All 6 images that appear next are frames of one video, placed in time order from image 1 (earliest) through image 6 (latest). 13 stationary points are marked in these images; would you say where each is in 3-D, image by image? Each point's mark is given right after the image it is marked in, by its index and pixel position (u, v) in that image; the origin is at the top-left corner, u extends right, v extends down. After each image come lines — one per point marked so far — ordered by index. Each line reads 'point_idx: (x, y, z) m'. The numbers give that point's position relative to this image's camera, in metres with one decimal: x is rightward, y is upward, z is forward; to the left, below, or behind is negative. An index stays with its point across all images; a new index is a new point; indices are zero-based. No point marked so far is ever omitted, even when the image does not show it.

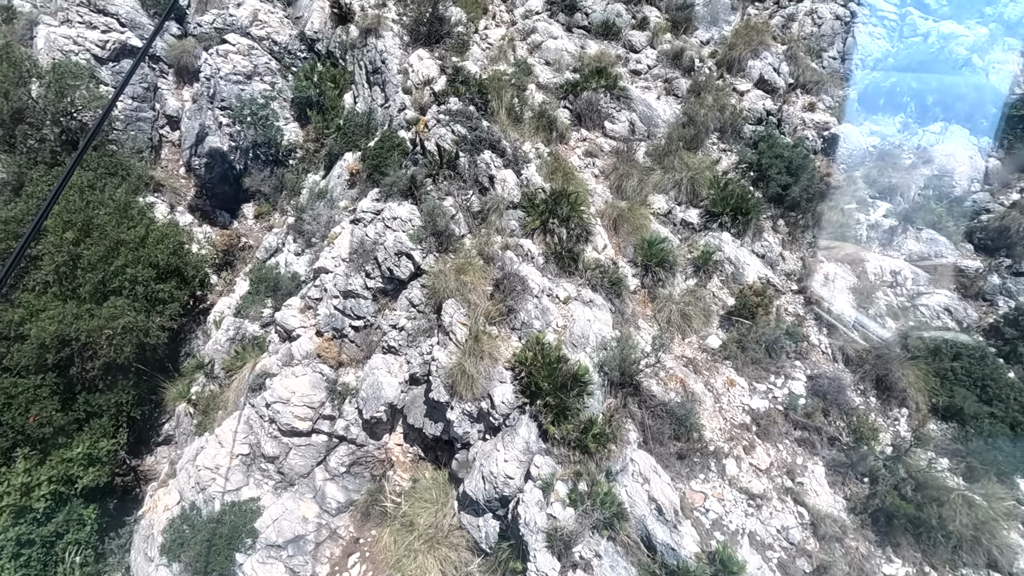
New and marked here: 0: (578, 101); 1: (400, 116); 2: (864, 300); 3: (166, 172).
0: (+1.2, +3.3, +9.5) m
1: (-1.8, +2.7, +8.7) m
2: (+4.9, -0.2, +7.4) m
3: (-6.7, +2.2, +10.4) m
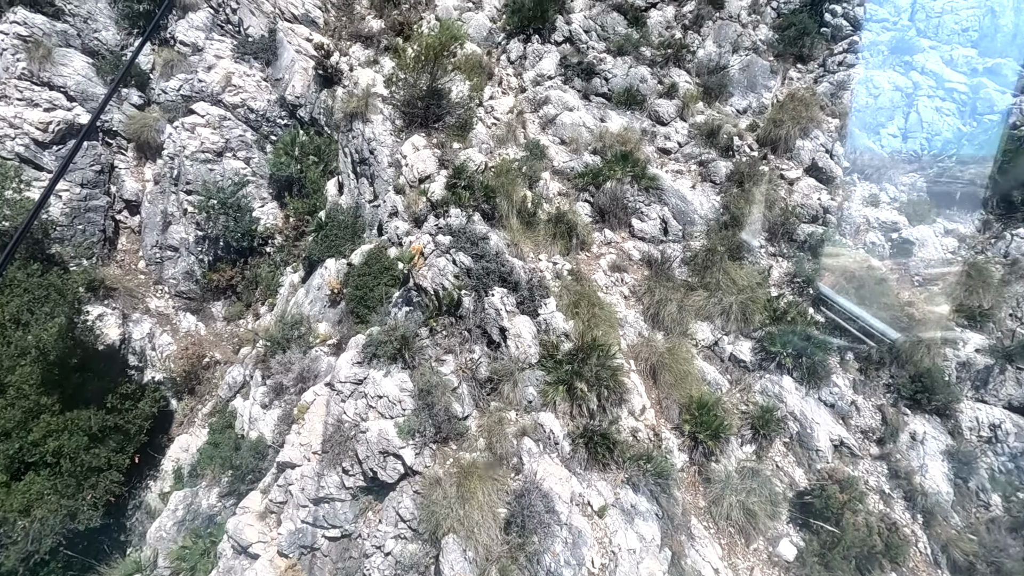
0: (+1.3, +1.4, +8.1) m
1: (-1.6, +0.9, +7.3) m
2: (+5.0, -2.0, +6.0) m
3: (-6.5, +0.3, +9.0) m
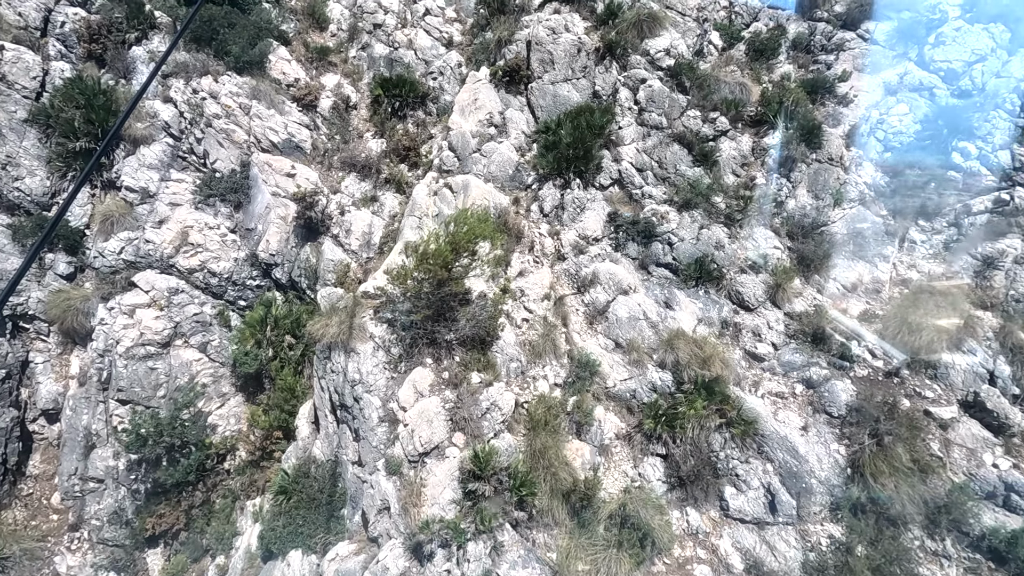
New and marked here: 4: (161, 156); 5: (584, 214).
0: (+1.8, -1.7, +5.7) m
1: (-1.2, -2.2, +5.0) m
2: (+5.4, -5.1, +3.5) m
3: (-6.1, -2.8, +6.8) m
4: (-5.5, +2.0, +8.4) m
5: (+1.1, +1.1, +7.8) m
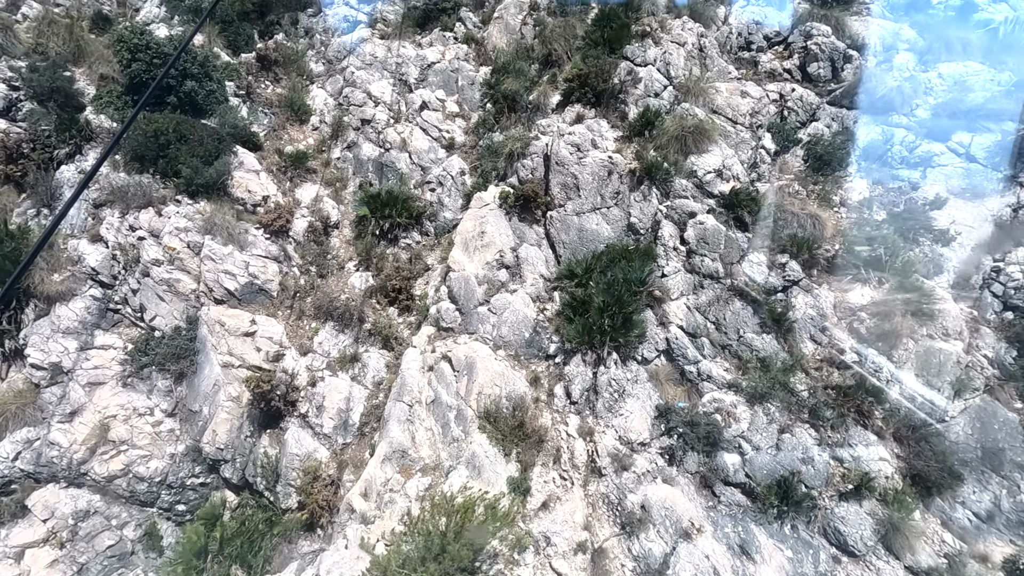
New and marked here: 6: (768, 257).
0: (+2.0, -4.0, +3.8) m
1: (-1.0, -4.5, +3.0) m
2: (+5.6, -7.3, +1.4) m
3: (-5.9, -5.1, +4.8) m
4: (-5.3, -0.3, +6.6) m
5: (+1.3, -1.3, +6.0) m
6: (+3.3, +0.4, +6.9) m
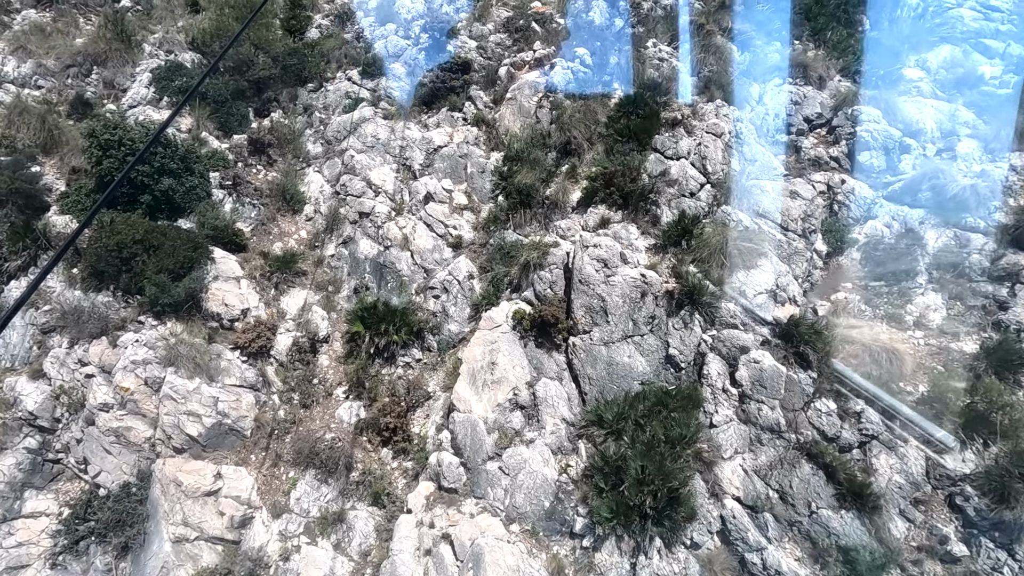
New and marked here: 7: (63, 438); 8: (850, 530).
0: (+2.1, -5.4, +2.3) m
1: (-0.9, -5.8, +1.6) m
2: (+5.7, -8.6, -0.3) m
3: (-5.8, -6.5, +3.4) m
4: (-5.1, -1.9, +5.5) m
5: (+1.4, -2.8, +4.7) m
6: (+3.4, -1.2, +5.7) m
7: (-4.8, -1.6, +5.7) m
8: (+3.2, -2.2, +5.1) m
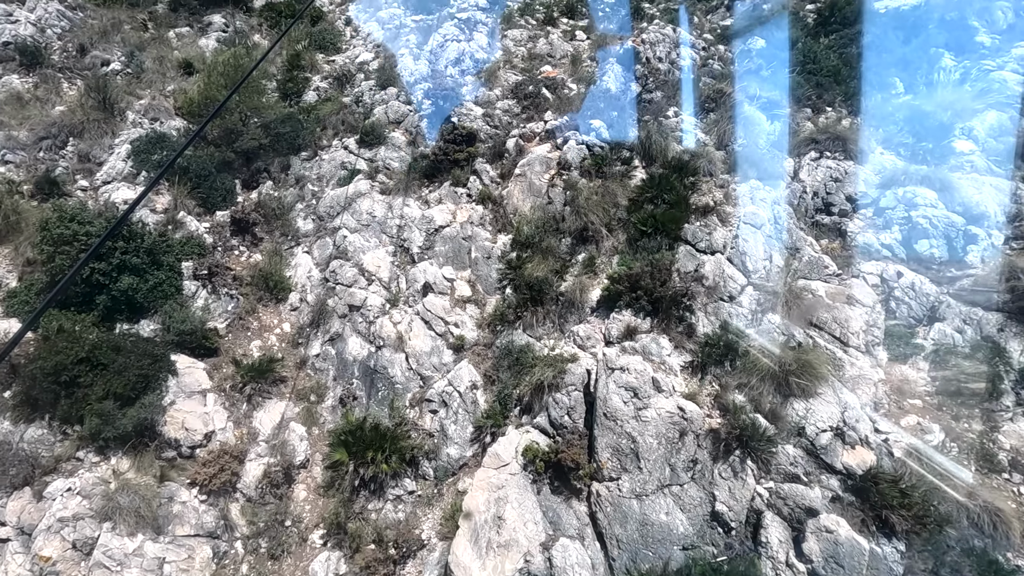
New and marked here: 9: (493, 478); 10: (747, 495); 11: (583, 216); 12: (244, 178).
0: (+2.1, -6.5, +0.9) m
1: (-0.9, -6.8, +0.2) m
2: (+5.7, -9.4, -2.0) m
3: (-5.7, -7.6, +2.0) m
4: (-5.0, -3.2, +4.3) m
5: (+1.5, -4.1, +3.4) m
6: (+3.5, -2.5, +4.5) m
7: (-4.7, -2.9, +4.6) m
8: (+3.2, -3.5, +3.8) m
9: (-0.2, -1.9, +5.4) m
10: (+2.1, -1.9, +4.9) m
11: (+1.0, +1.0, +7.4) m
12: (-4.8, +1.9, +9.6) m
